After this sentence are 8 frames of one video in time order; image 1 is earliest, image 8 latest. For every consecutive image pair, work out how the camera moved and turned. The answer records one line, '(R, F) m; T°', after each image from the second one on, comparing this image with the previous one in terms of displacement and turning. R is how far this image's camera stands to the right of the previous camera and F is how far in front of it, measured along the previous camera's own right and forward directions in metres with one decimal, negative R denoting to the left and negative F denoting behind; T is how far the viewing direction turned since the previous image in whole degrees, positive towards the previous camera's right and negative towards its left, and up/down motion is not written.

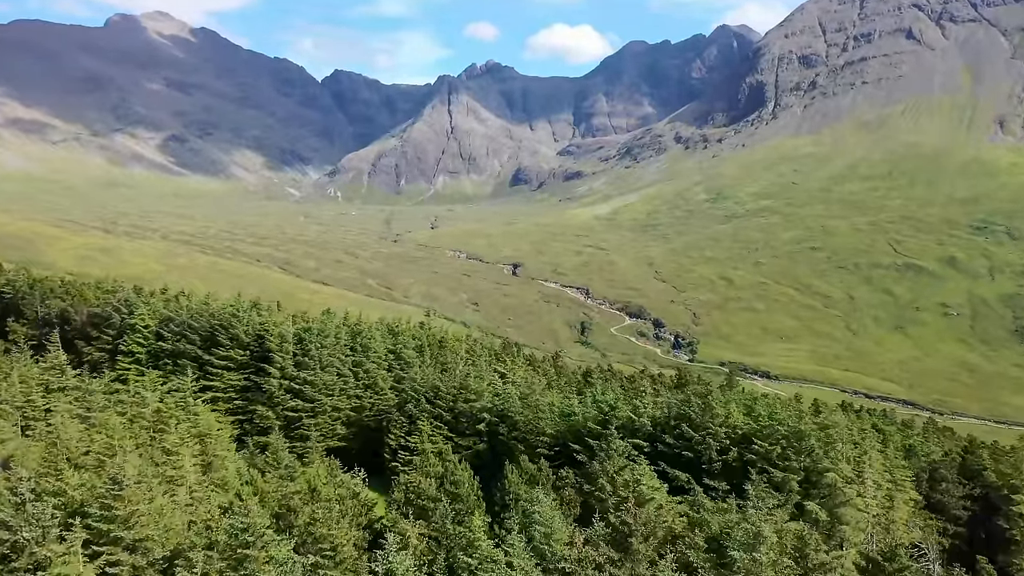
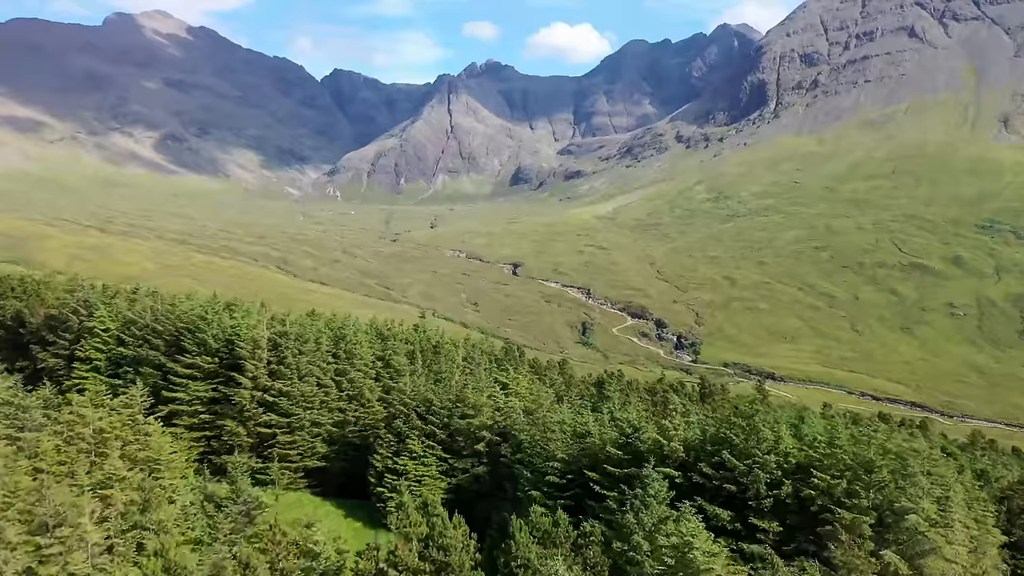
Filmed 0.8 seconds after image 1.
(-0.2, +4.7) m; 0°
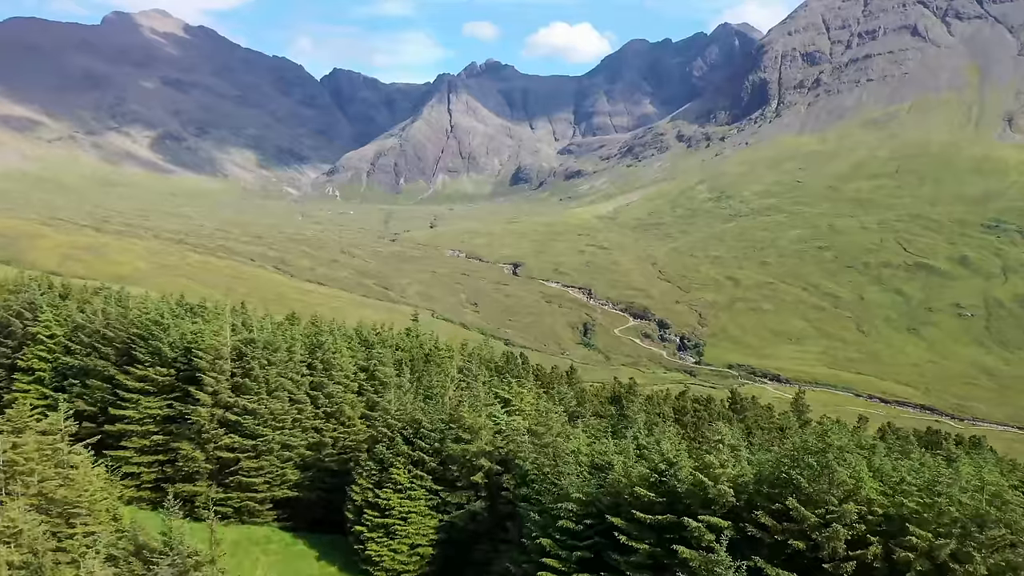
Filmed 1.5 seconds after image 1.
(-0.1, +4.9) m; 0°
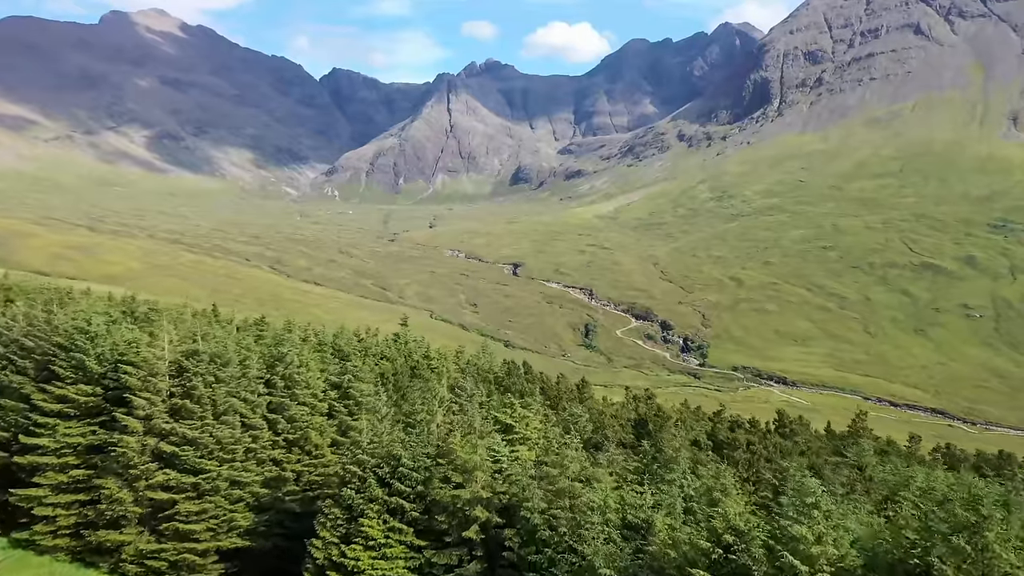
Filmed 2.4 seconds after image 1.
(-0.1, +5.7) m; 0°
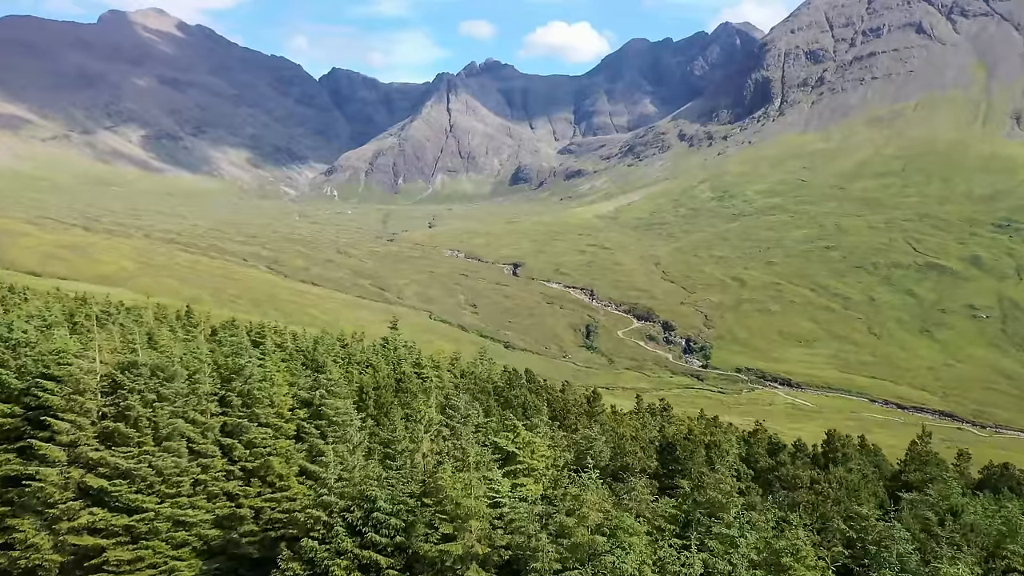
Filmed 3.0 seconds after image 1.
(-0.1, +4.2) m; 0°
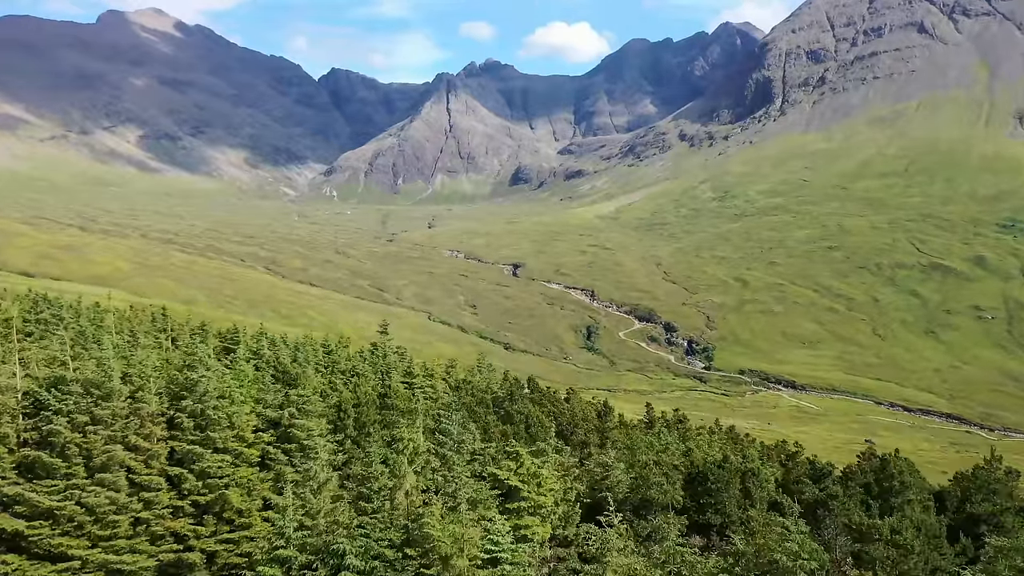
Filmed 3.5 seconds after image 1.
(-0.2, +3.5) m; 0°
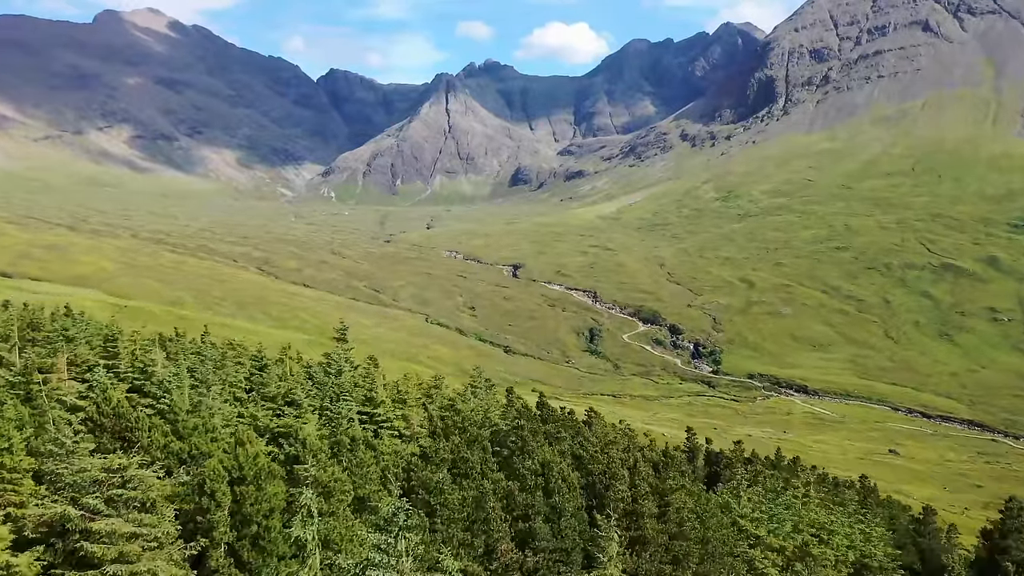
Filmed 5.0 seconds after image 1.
(-0.3, +9.8) m; 0°
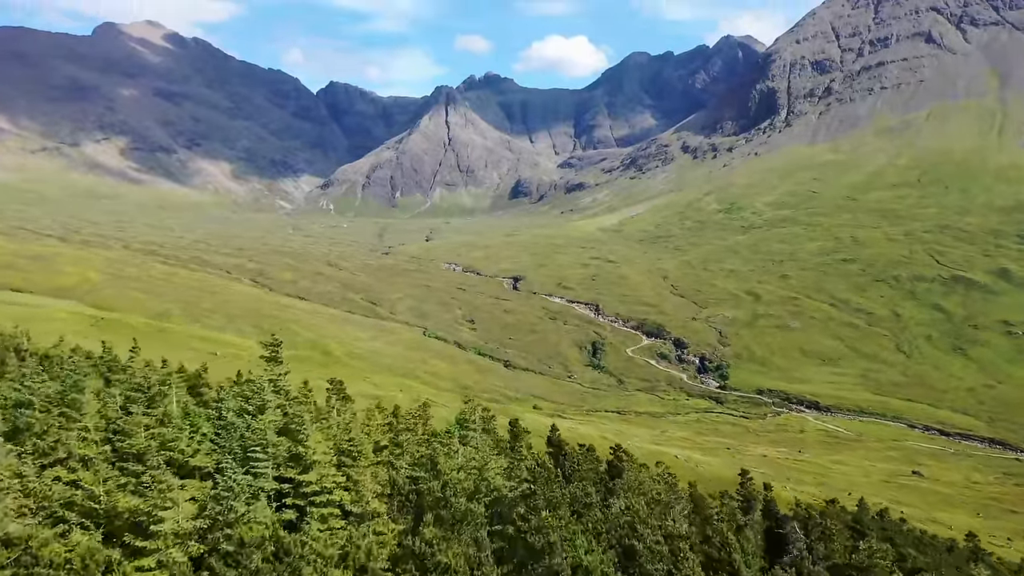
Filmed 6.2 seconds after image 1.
(0.0, +8.3) m; 0°
